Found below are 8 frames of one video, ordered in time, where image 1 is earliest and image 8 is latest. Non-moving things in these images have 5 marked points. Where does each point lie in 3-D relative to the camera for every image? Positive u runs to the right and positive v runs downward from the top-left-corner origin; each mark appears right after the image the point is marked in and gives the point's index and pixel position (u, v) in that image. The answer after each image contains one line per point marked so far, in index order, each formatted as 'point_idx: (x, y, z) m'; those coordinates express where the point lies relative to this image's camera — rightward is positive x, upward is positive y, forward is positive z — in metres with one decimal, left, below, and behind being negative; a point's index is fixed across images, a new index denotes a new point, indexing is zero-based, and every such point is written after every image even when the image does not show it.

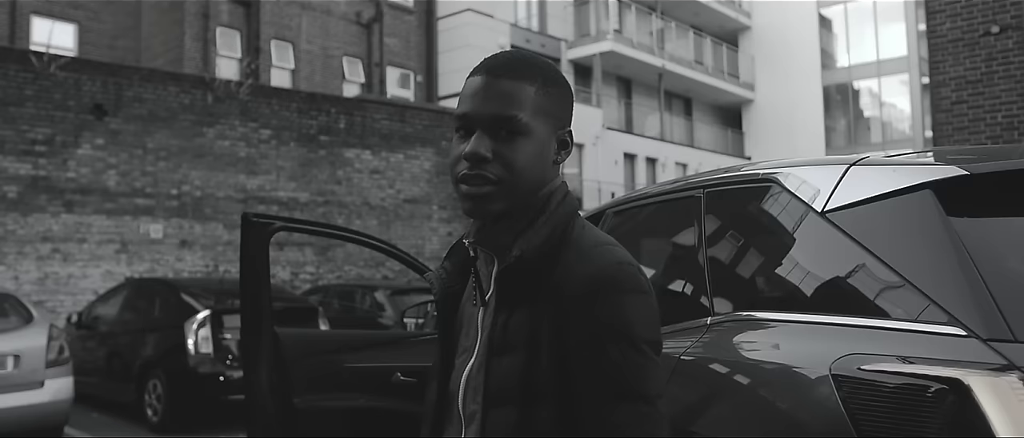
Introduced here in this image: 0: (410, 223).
0: (-1.7, 0.0, +12.4) m
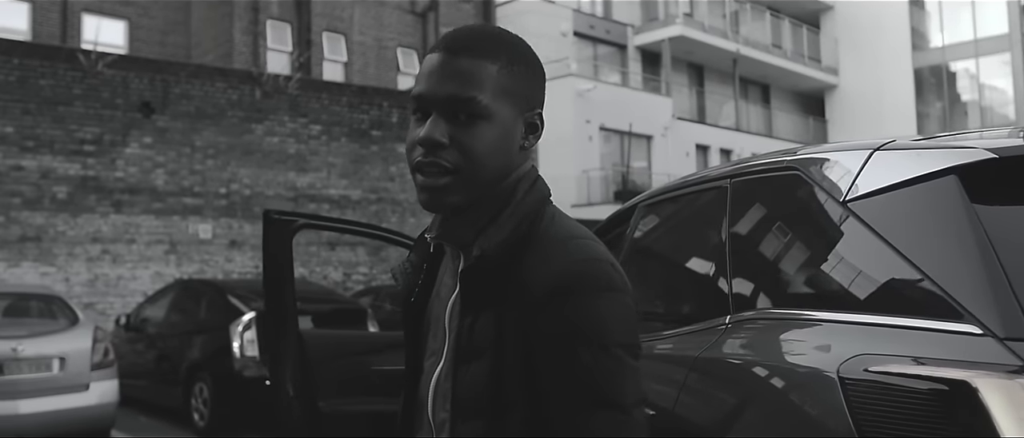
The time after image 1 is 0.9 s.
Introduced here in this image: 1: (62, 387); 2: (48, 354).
0: (-0.8, 0.0, +12.1) m
1: (-2.8, -1.1, +6.9) m
2: (-2.9, -0.8, +6.9) m
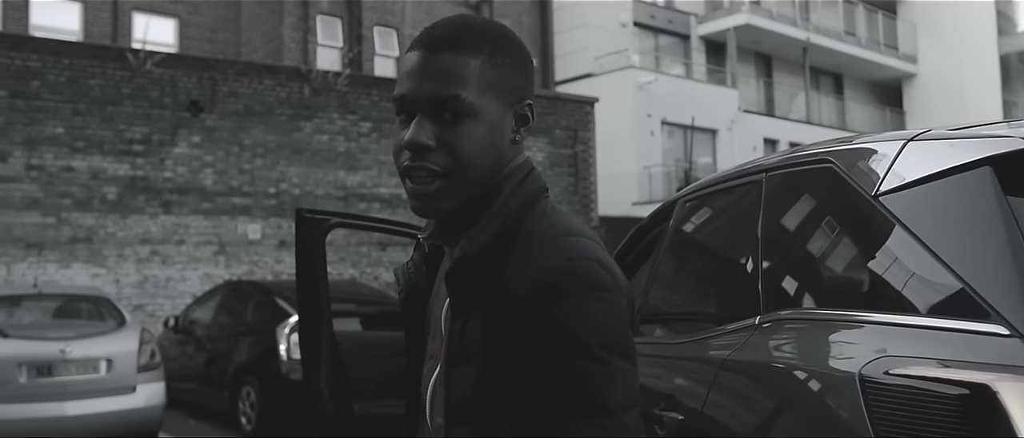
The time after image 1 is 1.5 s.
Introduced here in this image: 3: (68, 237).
0: (-0.1, 0.0, +11.9) m
1: (-2.5, -1.1, +6.8) m
2: (-2.6, -0.8, +6.8) m
3: (-3.9, -0.1, +9.1) m
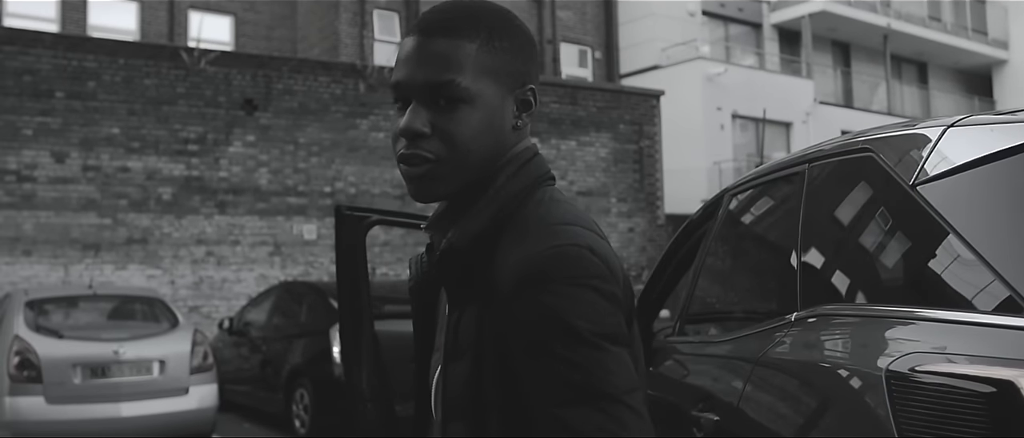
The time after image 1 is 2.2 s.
0: (+0.7, 0.0, +11.6) m
1: (-2.2, -1.1, +6.7) m
2: (-2.2, -0.8, +6.7) m
3: (-3.4, -0.2, +9.1) m
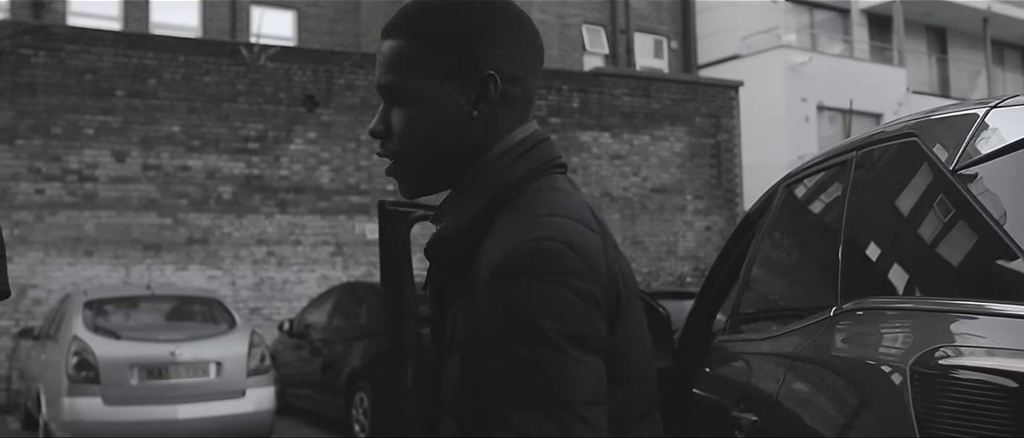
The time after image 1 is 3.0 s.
0: (+1.5, 0.0, +11.2) m
1: (-1.8, -1.1, +6.6) m
2: (-1.8, -0.8, +6.6) m
3: (-2.8, -0.2, +9.1) m
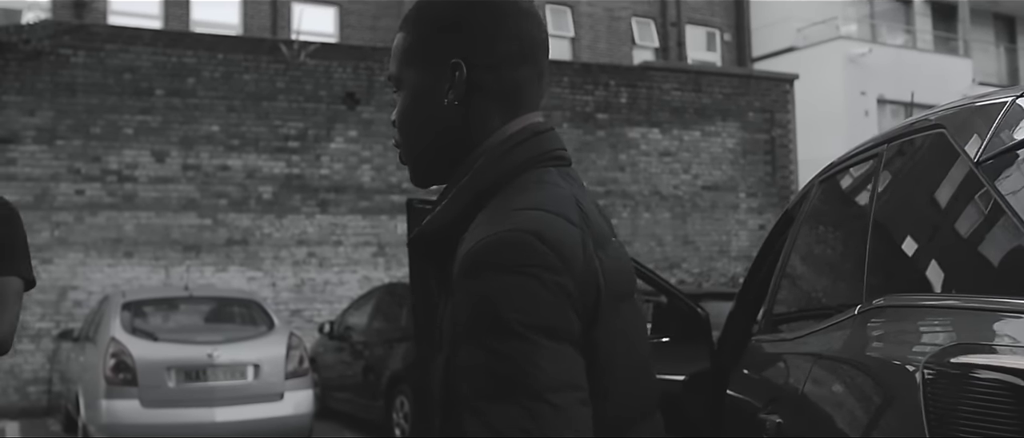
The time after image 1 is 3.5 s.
0: (+2.0, 0.0, +10.9) m
1: (-1.5, -1.1, +6.5) m
2: (-1.6, -0.8, +6.5) m
3: (-2.4, -0.2, +9.0) m
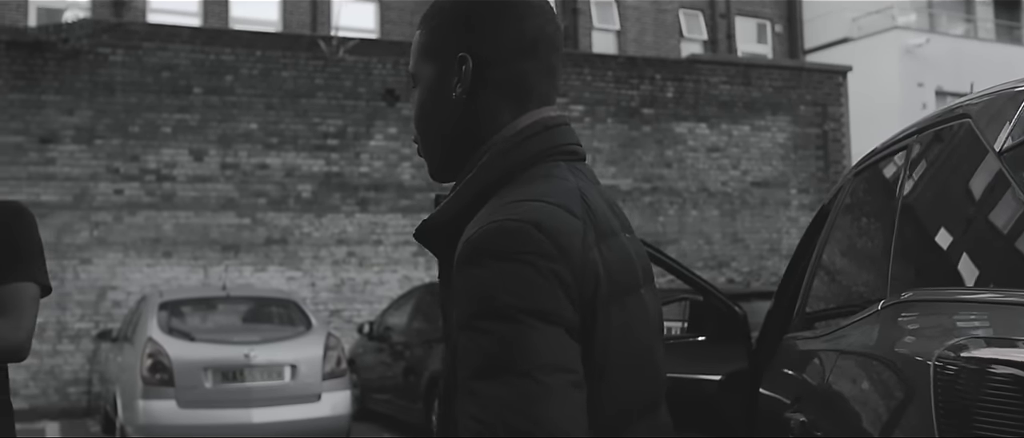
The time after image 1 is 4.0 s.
0: (+2.4, +0.1, +10.6) m
1: (-1.3, -1.0, +6.4) m
2: (-1.3, -0.8, +6.4) m
3: (-2.0, -0.2, +9.0) m
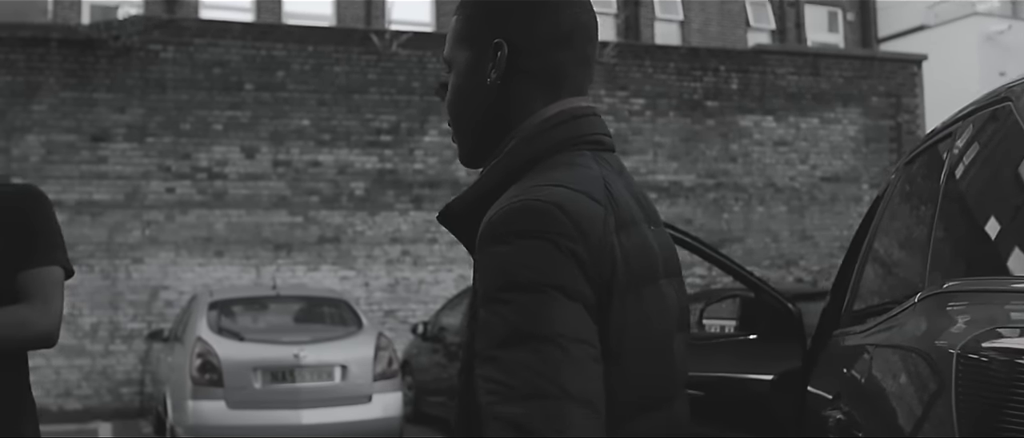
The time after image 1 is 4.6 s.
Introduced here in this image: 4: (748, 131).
0: (+3.0, +0.1, +10.2) m
1: (-0.9, -1.0, +6.2) m
2: (-1.0, -0.8, +6.2) m
3: (-1.6, -0.2, +8.8) m
4: (+2.2, +0.8, +10.1) m
